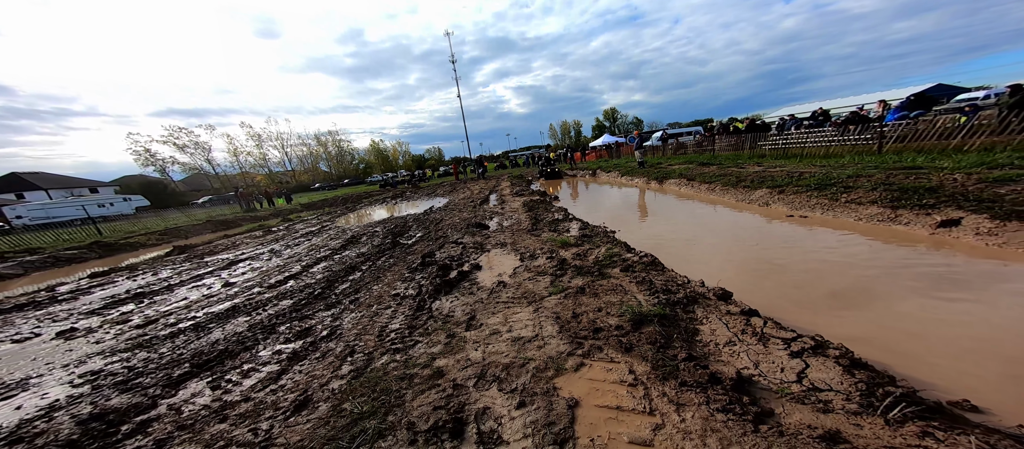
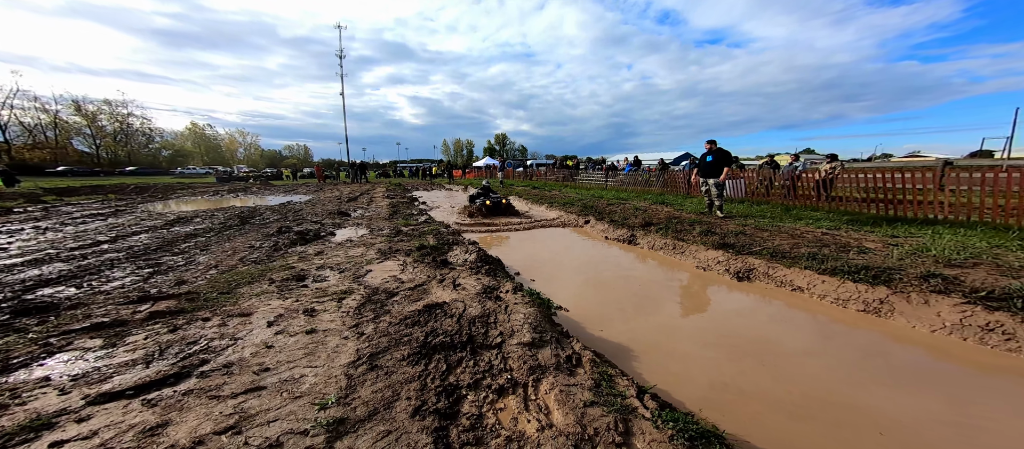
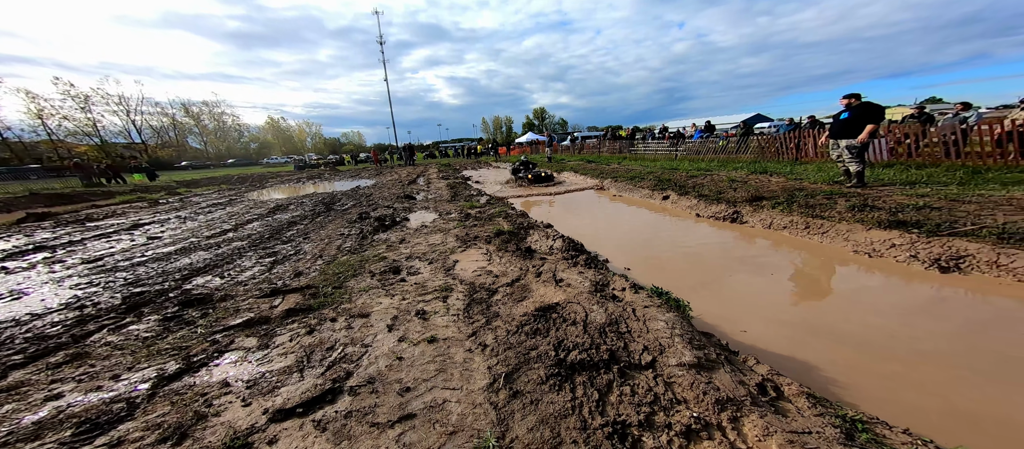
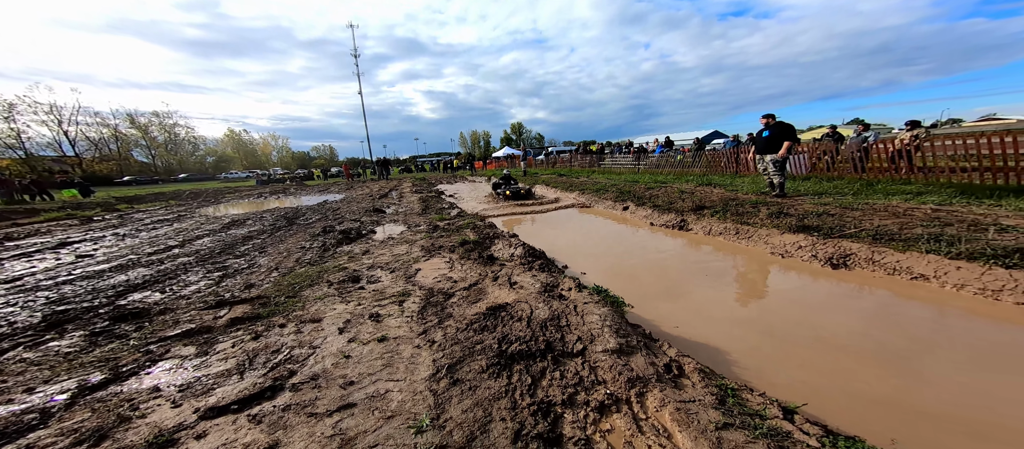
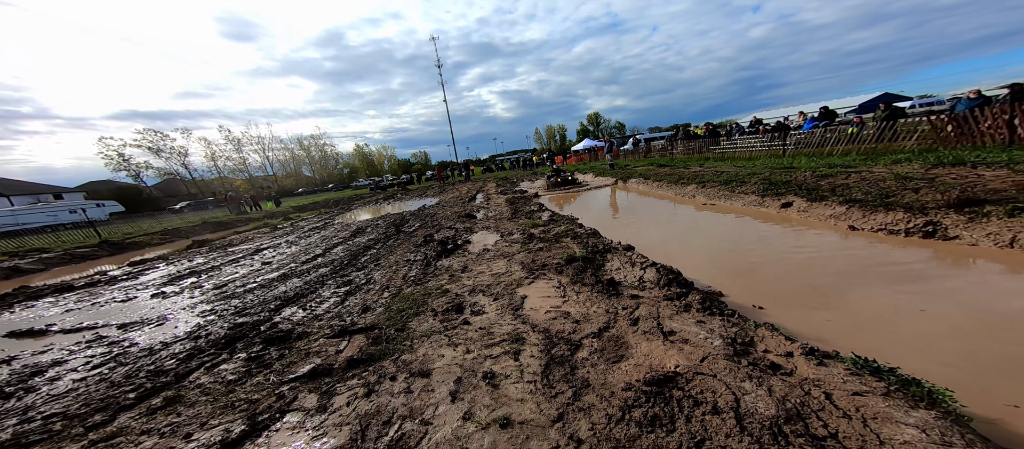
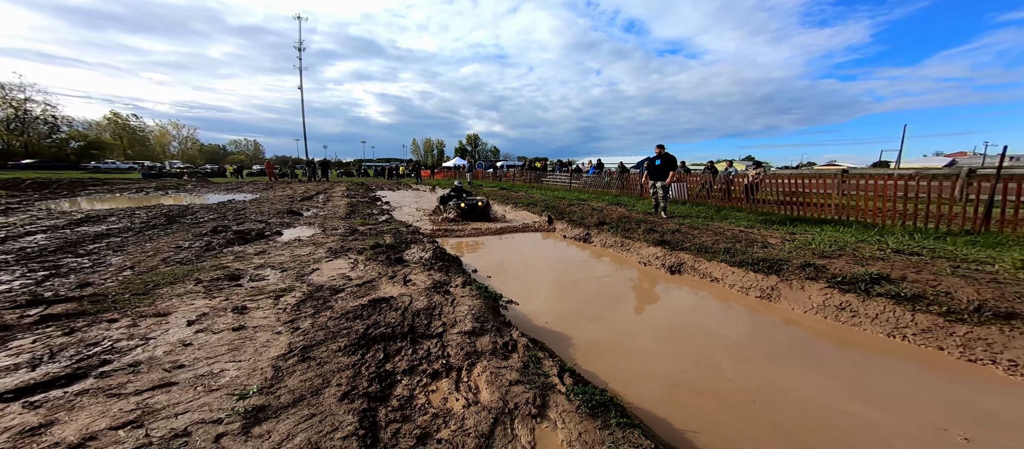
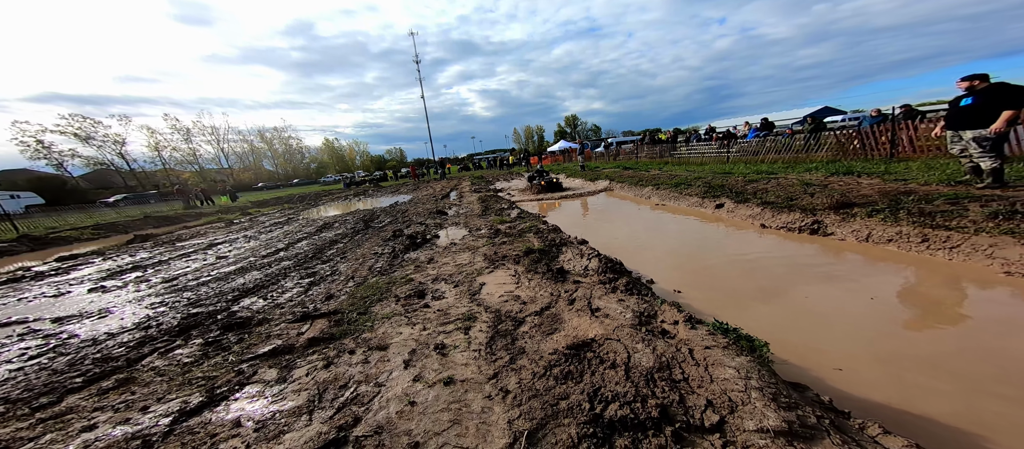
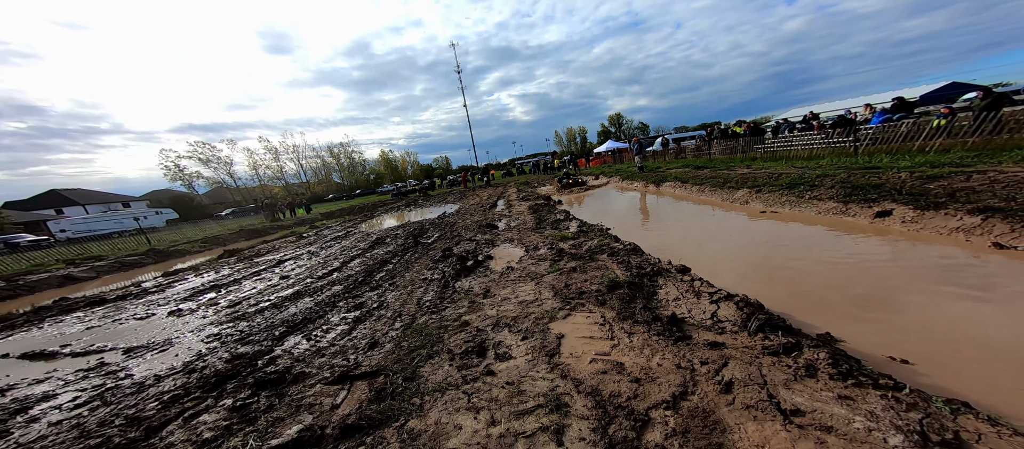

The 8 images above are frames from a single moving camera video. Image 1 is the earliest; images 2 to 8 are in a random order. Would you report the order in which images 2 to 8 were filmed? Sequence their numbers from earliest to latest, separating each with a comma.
8, 5, 7, 3, 4, 2, 6
